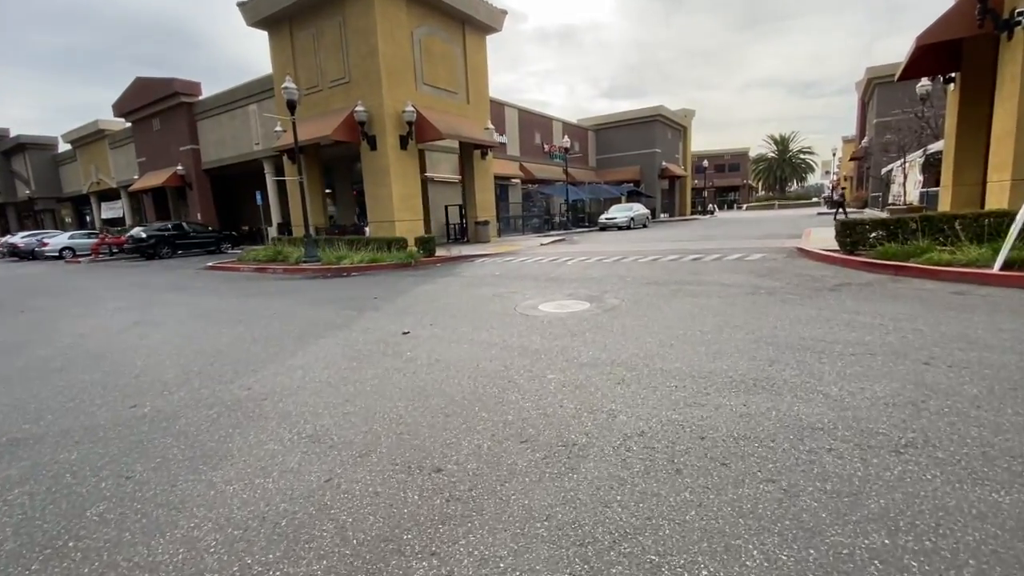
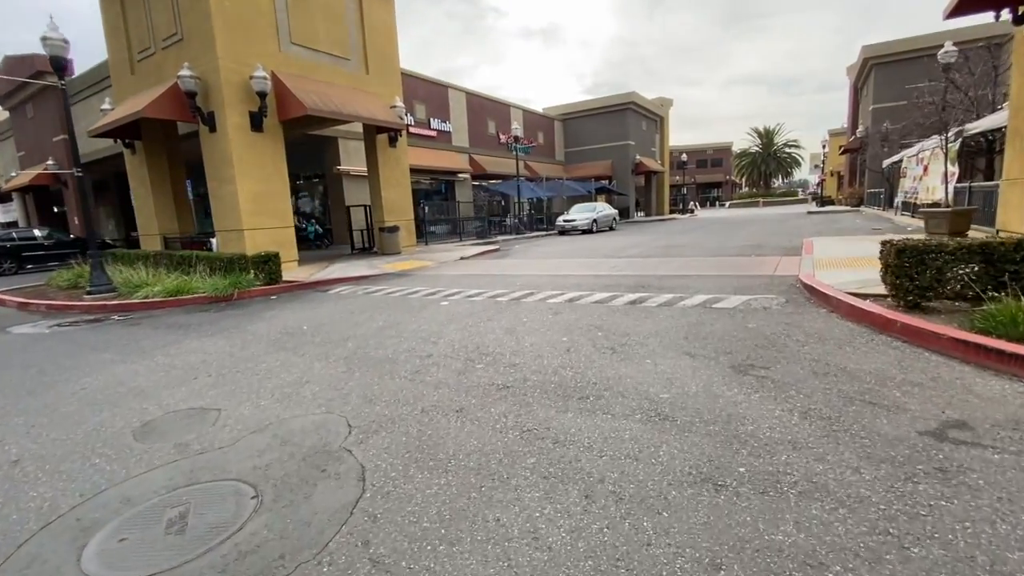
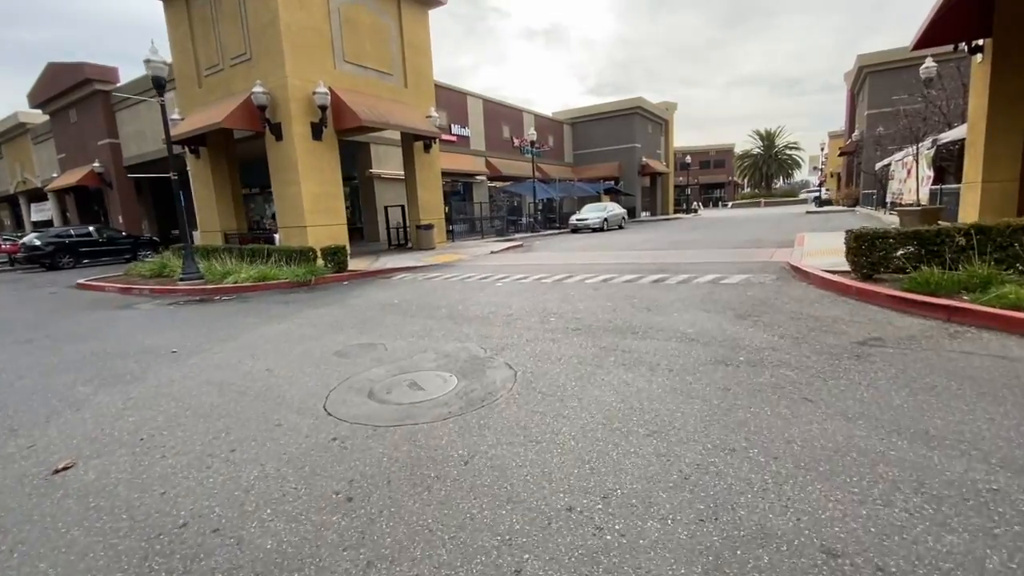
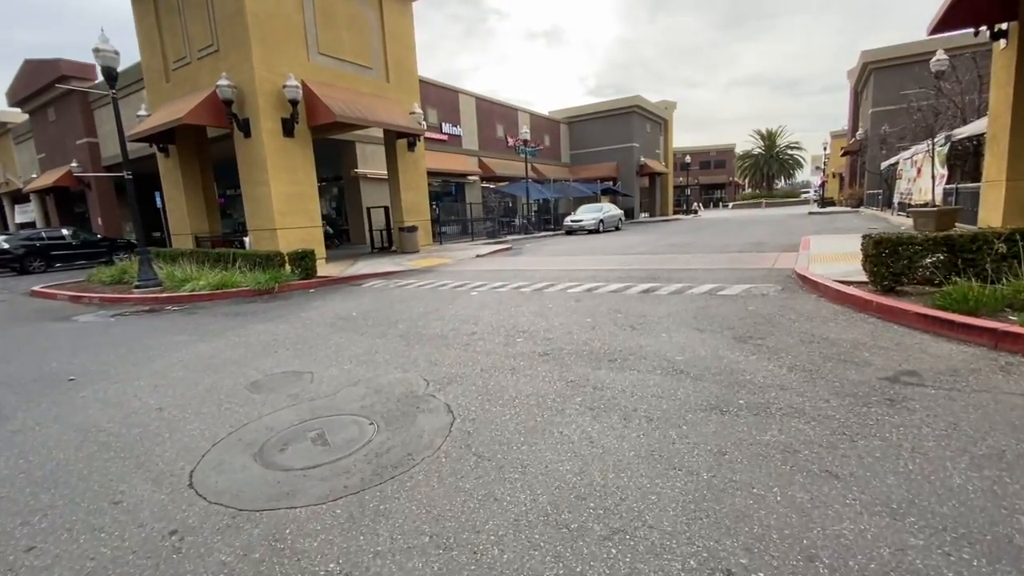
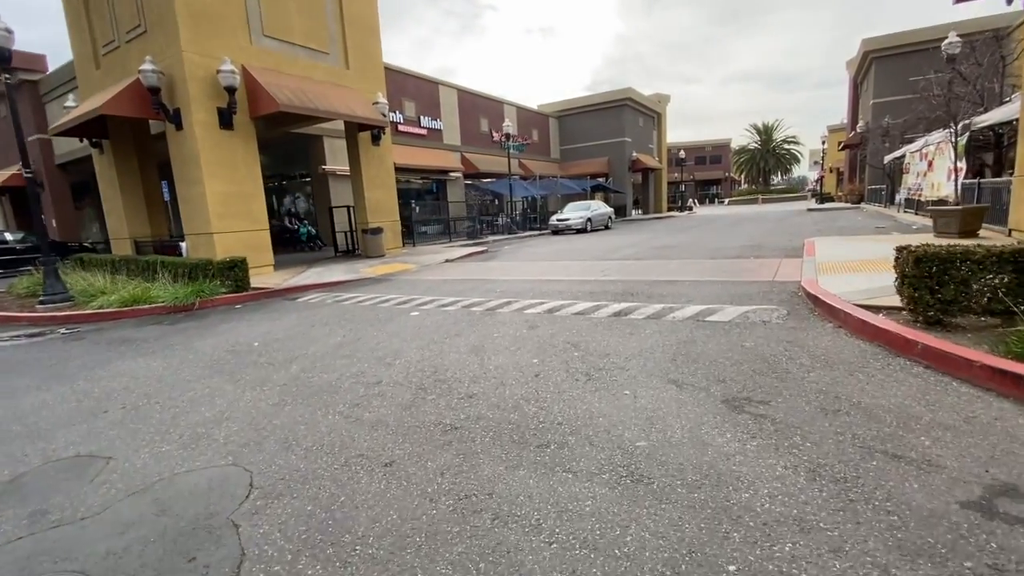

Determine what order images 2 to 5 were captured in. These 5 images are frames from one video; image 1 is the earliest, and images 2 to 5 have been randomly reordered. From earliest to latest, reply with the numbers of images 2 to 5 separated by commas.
3, 4, 2, 5
